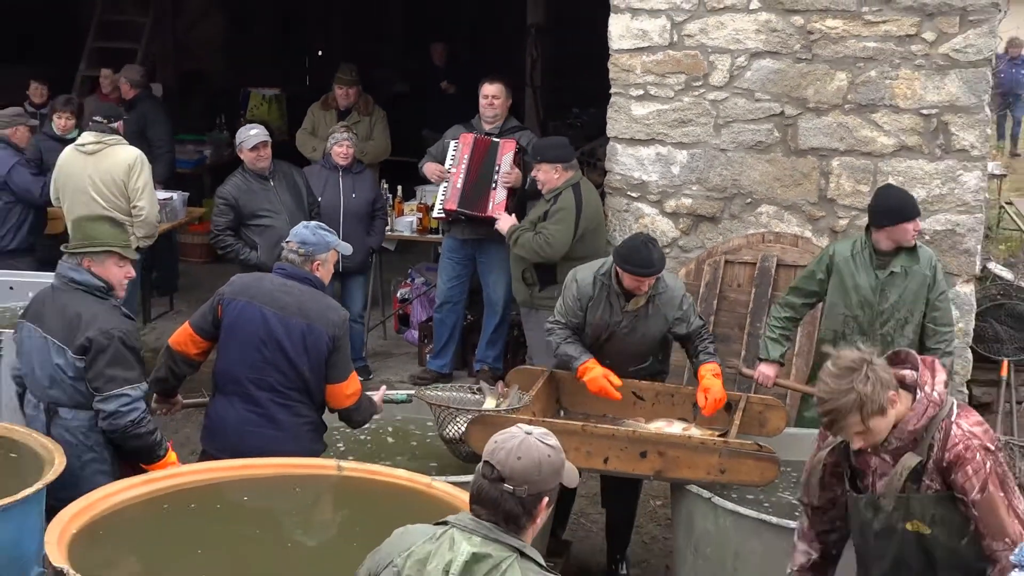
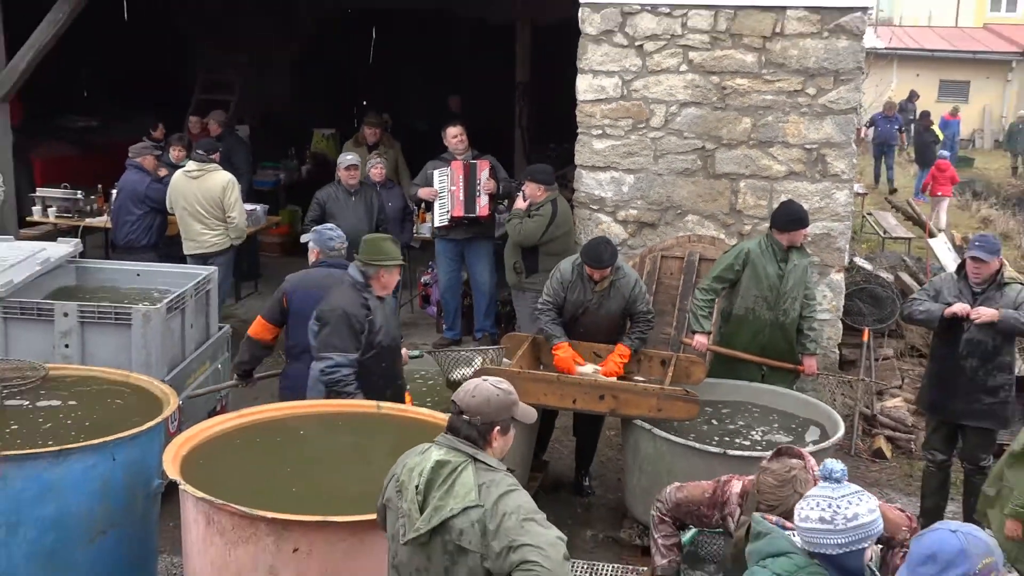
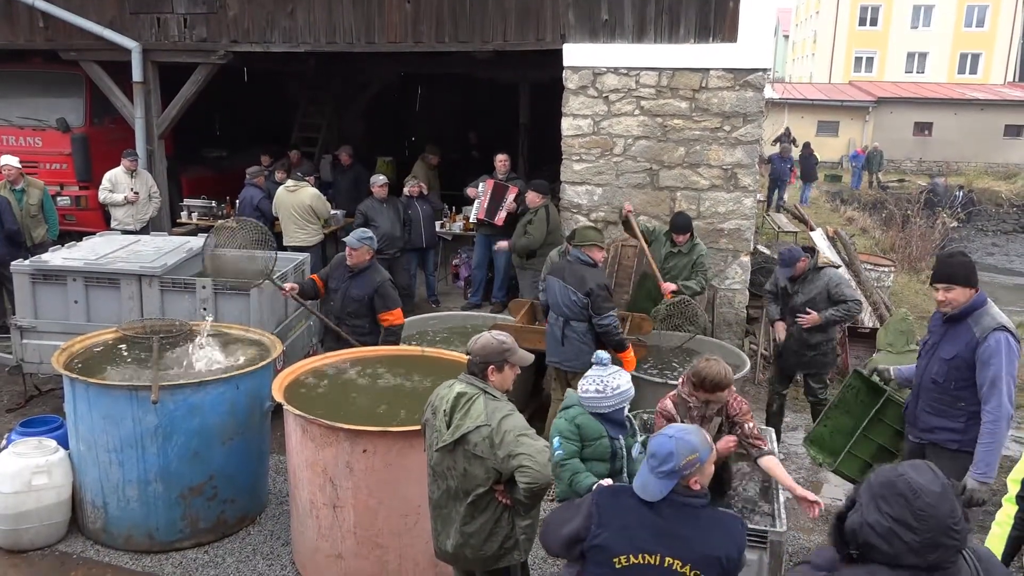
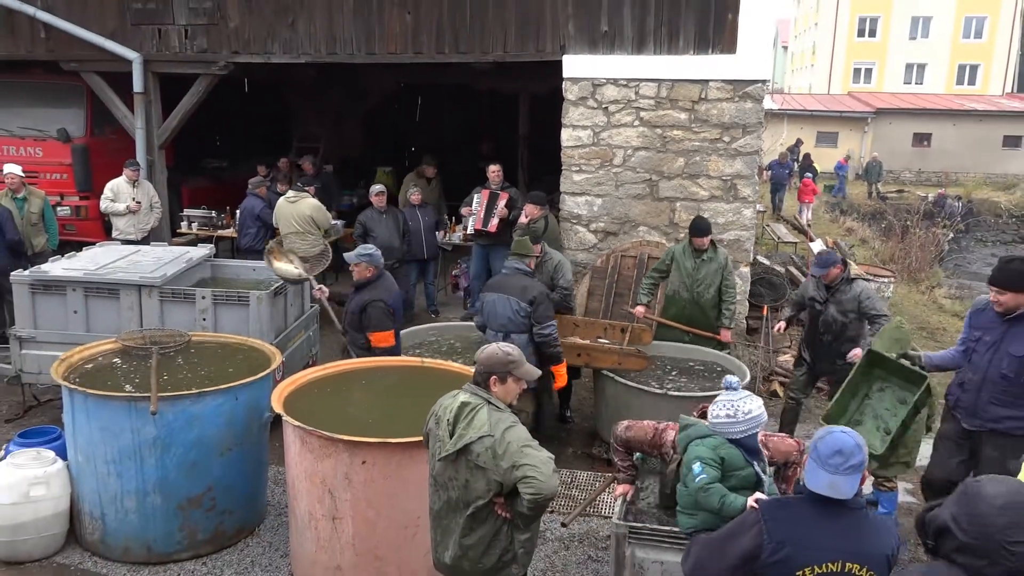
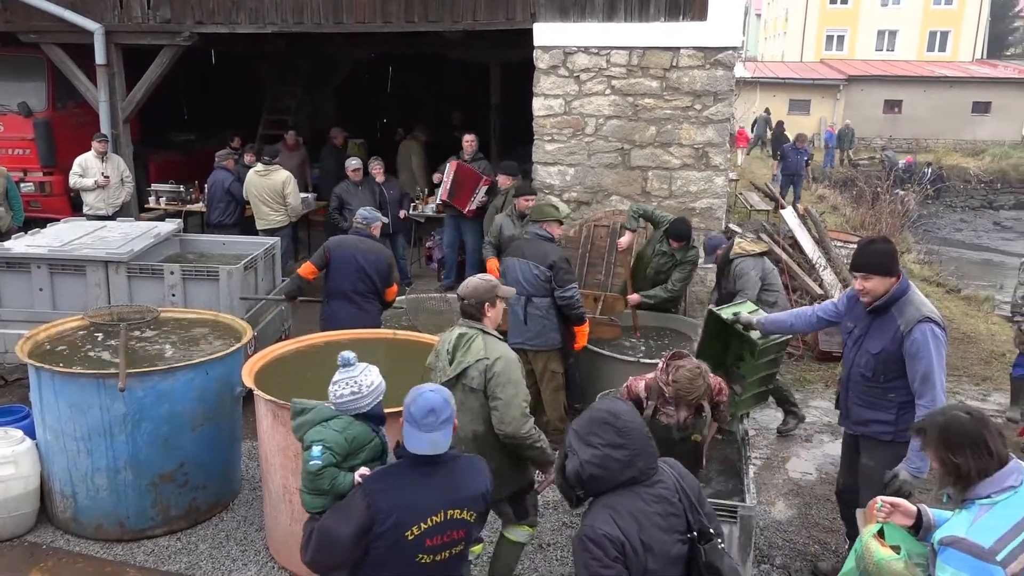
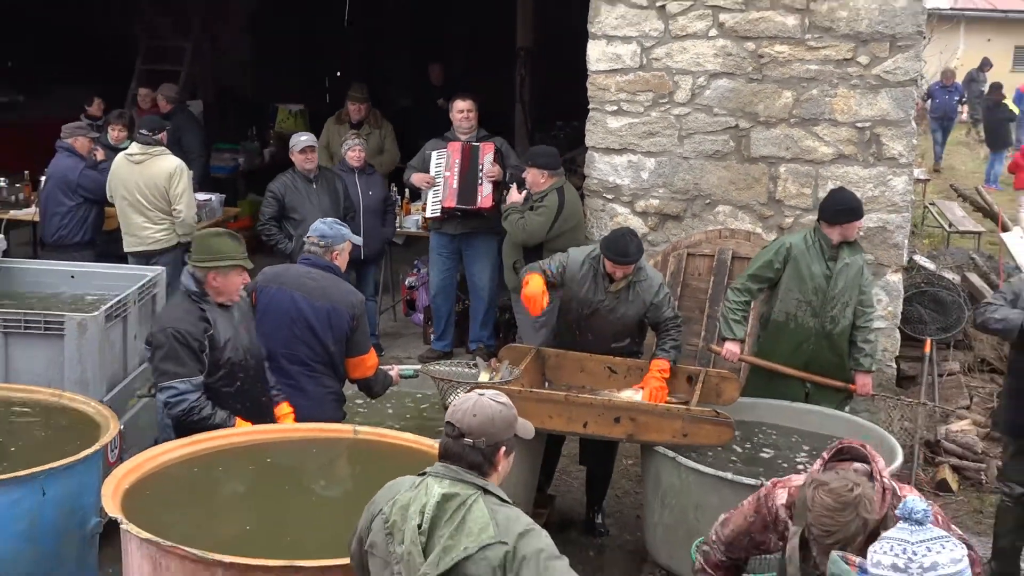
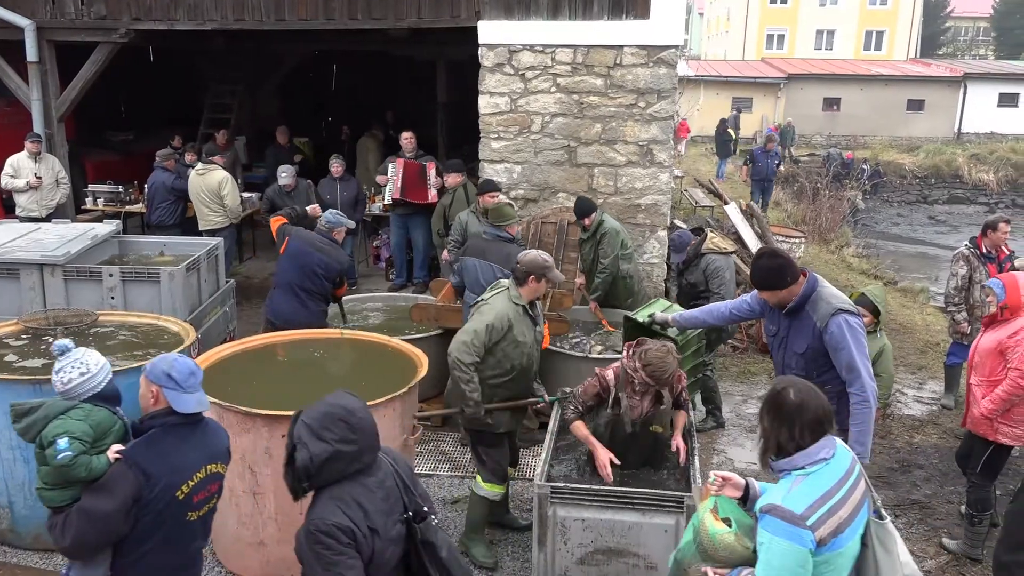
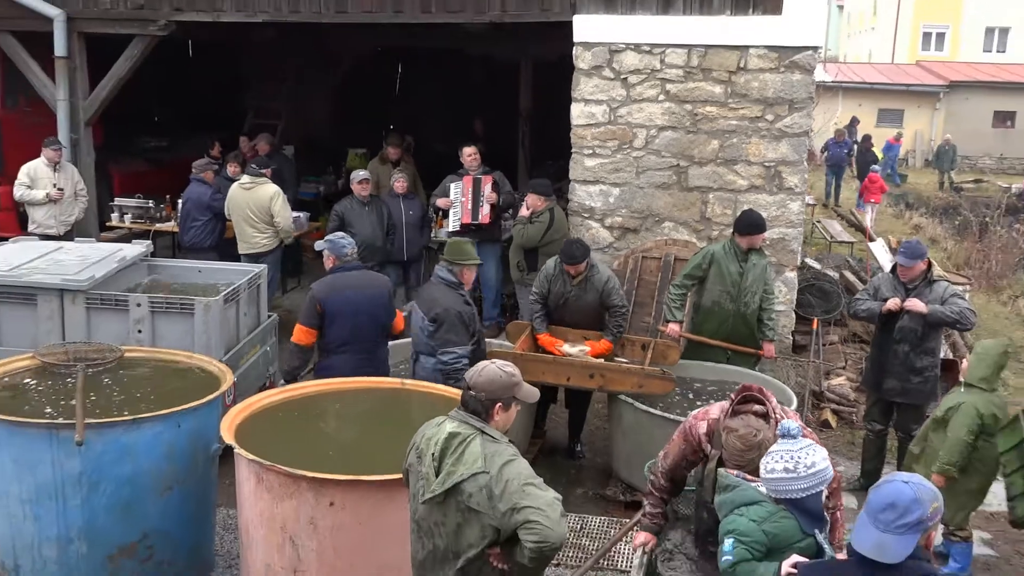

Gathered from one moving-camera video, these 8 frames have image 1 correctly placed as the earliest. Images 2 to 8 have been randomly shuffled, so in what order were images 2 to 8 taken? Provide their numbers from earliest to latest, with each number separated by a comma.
6, 2, 8, 4, 3, 5, 7
